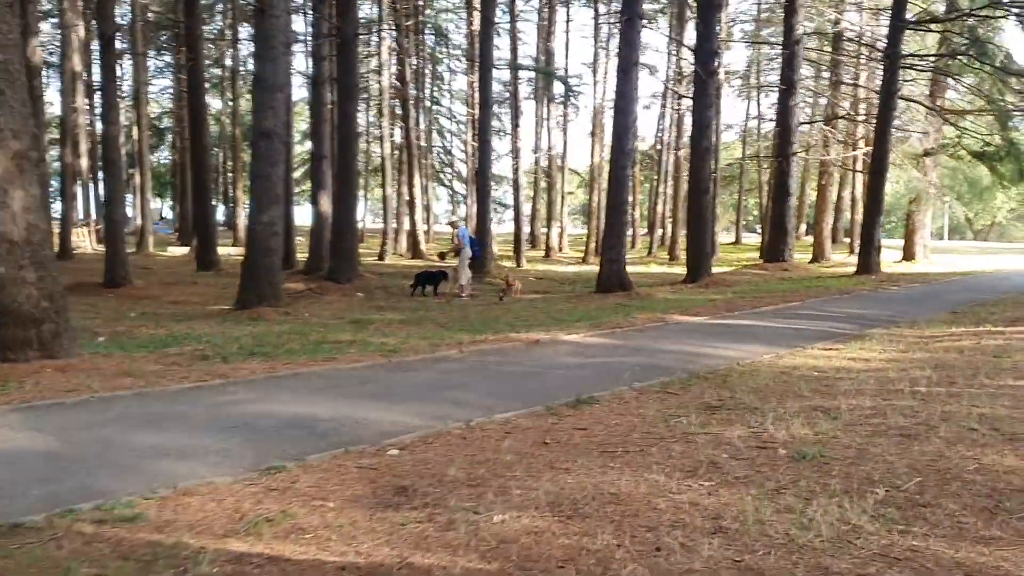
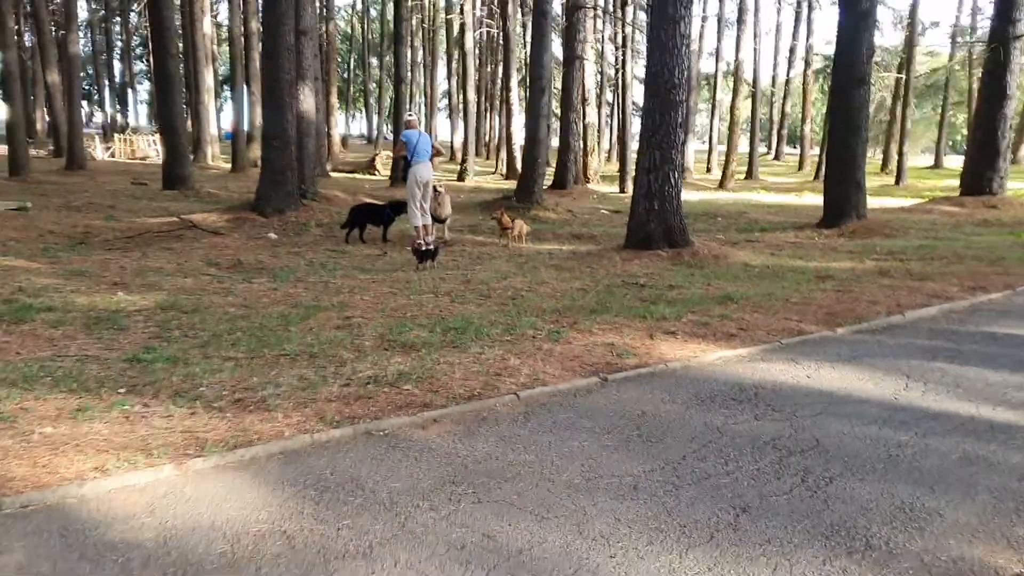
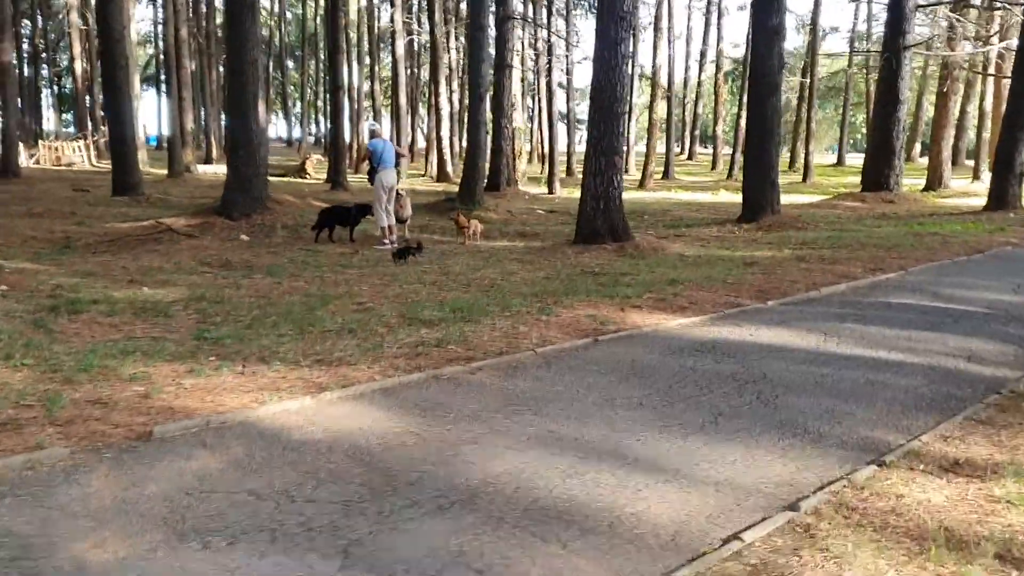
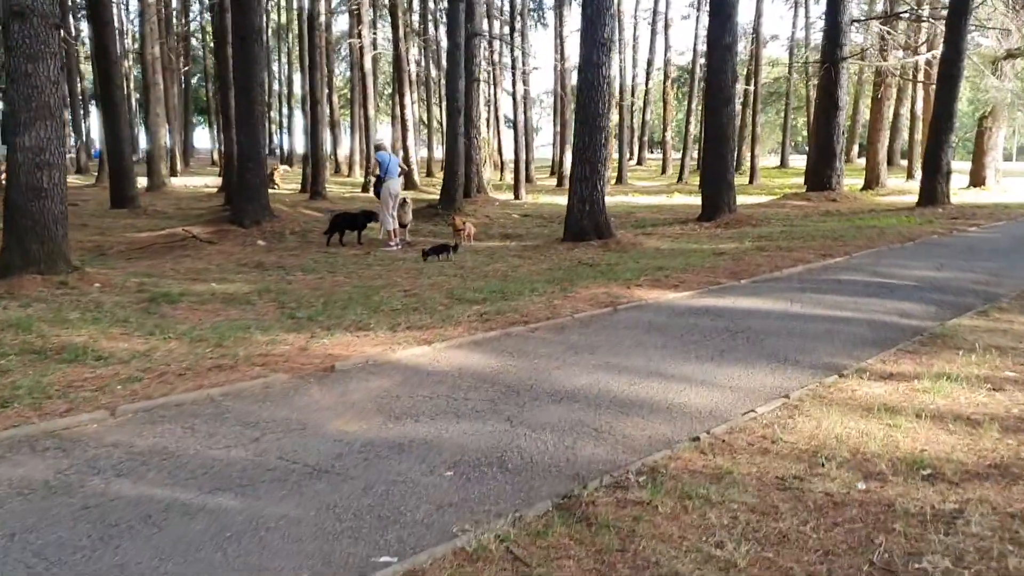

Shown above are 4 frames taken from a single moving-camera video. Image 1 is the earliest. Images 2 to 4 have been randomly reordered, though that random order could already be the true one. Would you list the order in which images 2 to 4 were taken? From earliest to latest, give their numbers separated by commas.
4, 3, 2
